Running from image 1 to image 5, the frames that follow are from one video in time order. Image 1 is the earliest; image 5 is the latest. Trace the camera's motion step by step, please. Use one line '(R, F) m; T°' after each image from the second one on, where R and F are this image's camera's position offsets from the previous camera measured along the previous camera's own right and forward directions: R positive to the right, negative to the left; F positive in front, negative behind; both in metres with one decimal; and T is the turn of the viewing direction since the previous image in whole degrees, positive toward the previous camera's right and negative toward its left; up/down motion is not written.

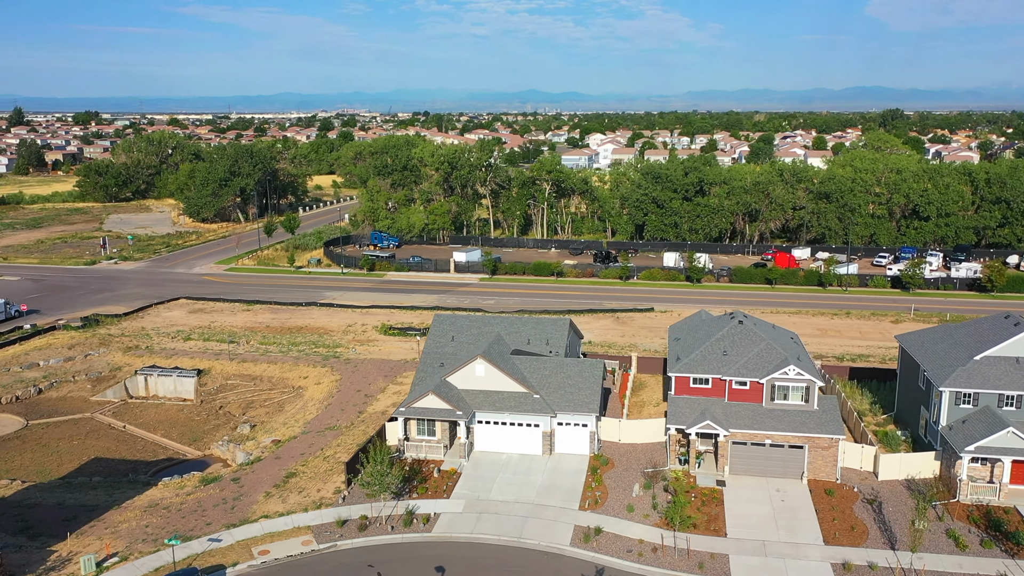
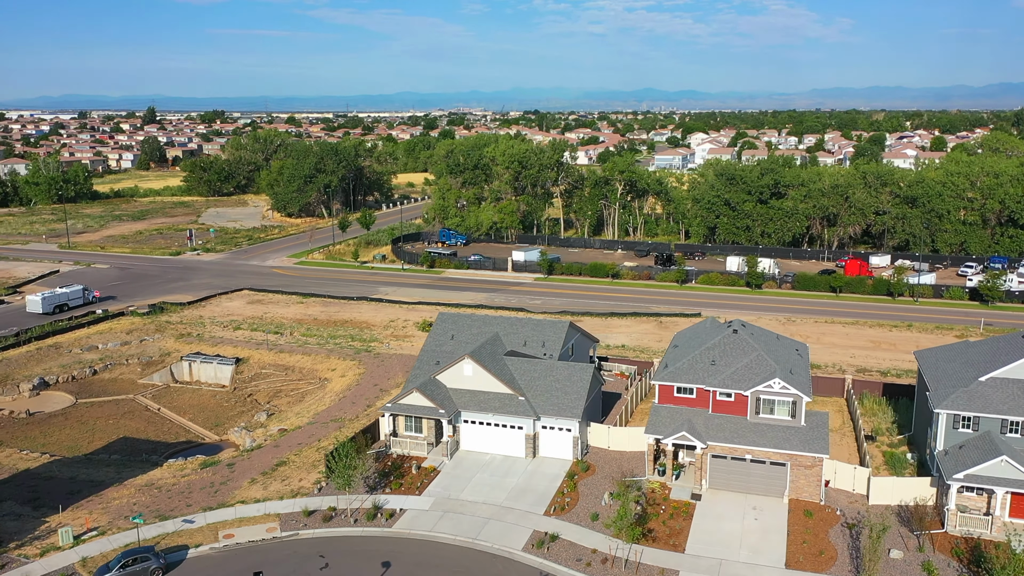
(+4.3, +0.4) m; -8°
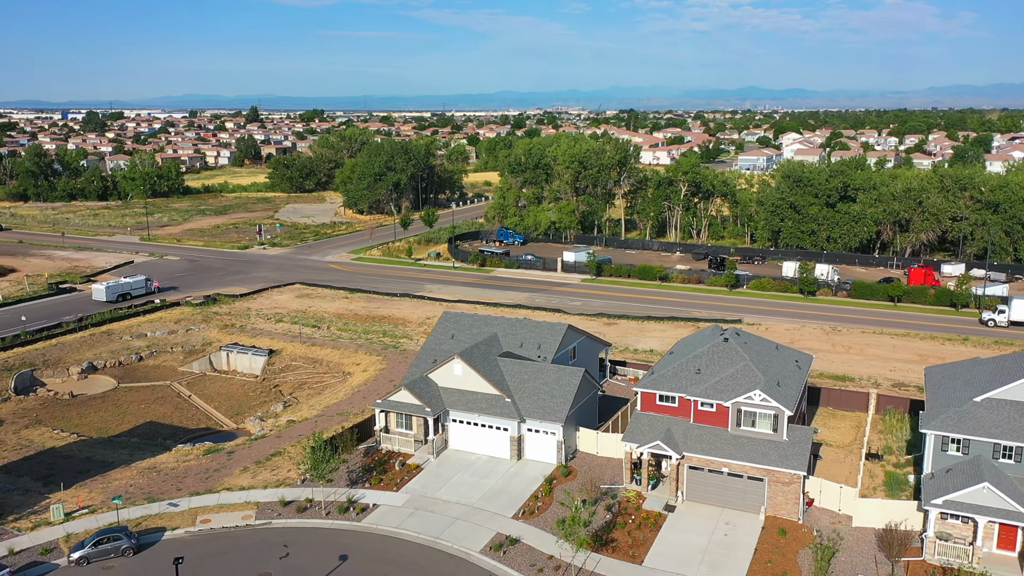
(+3.7, +0.3) m; -6°
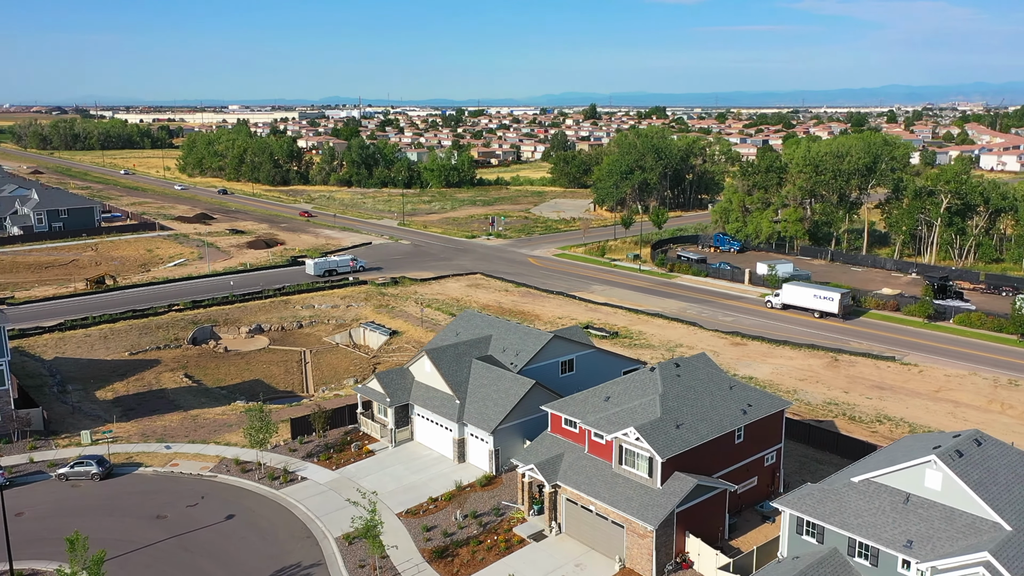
(+13.3, +3.1) m; -24°
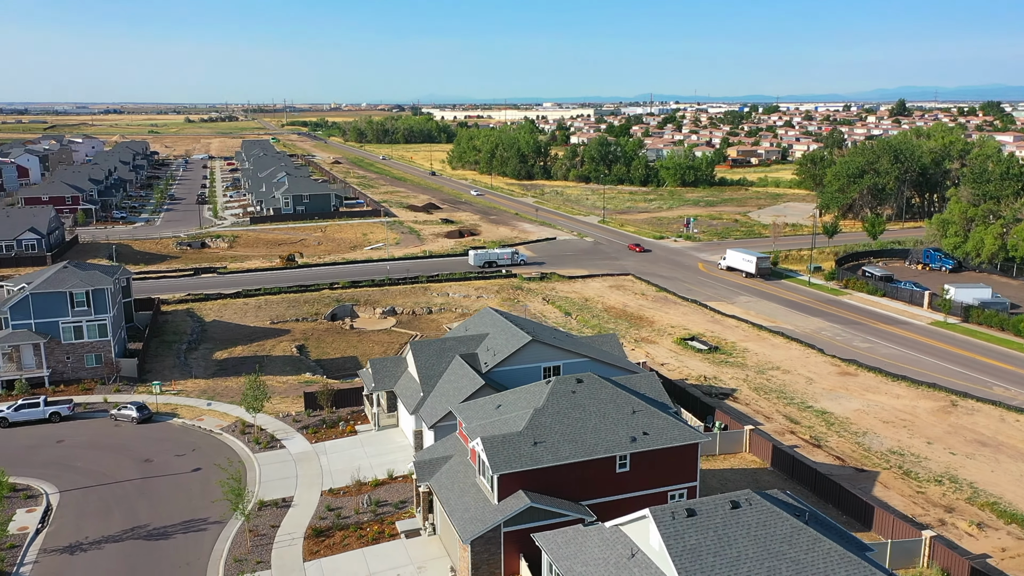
(+11.4, +2.3) m; -20°
